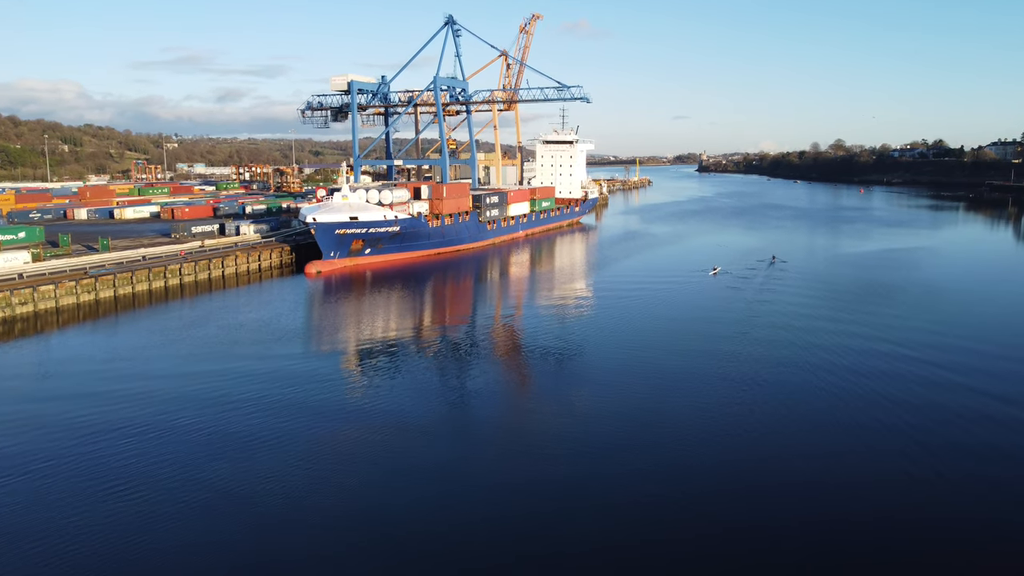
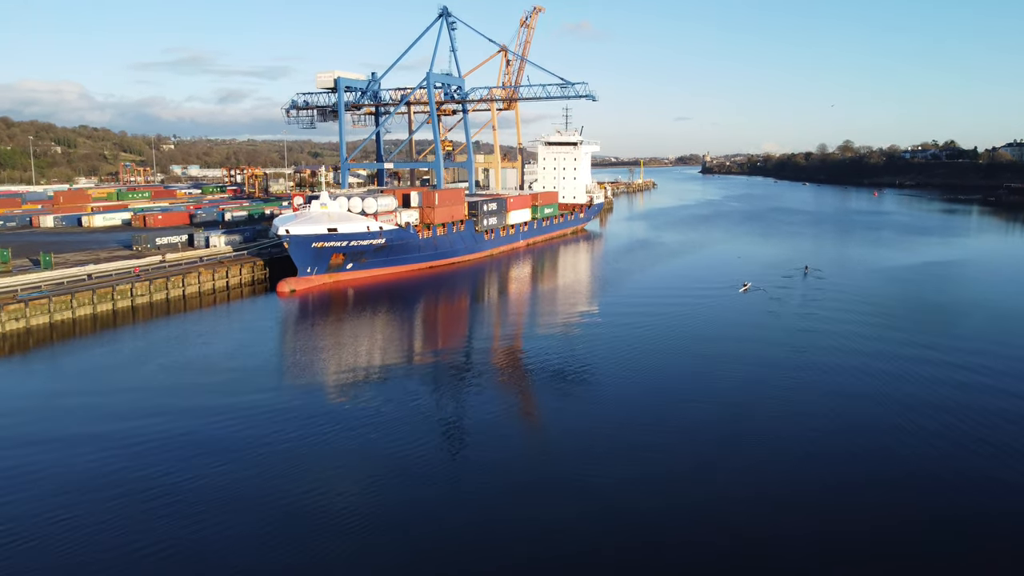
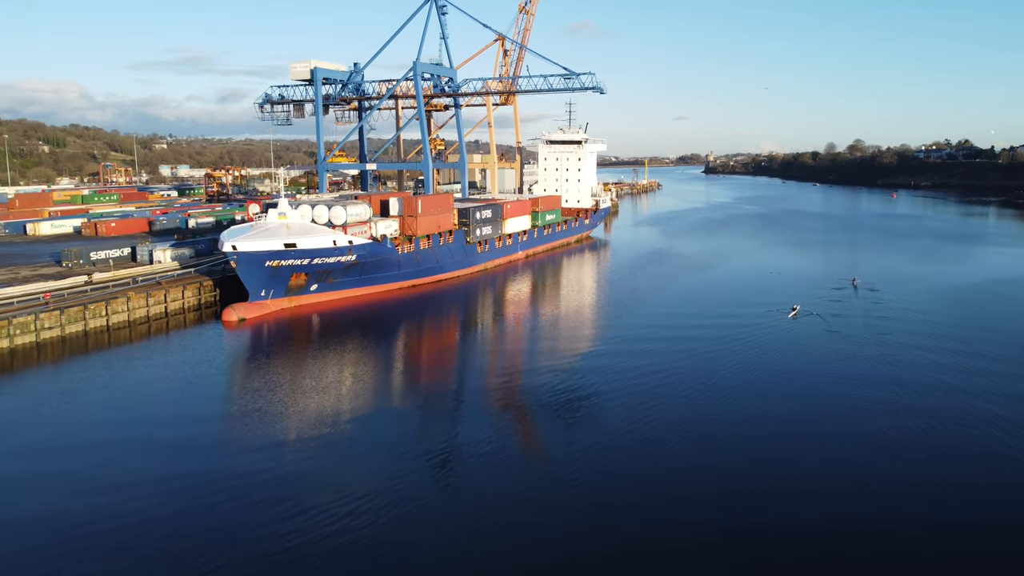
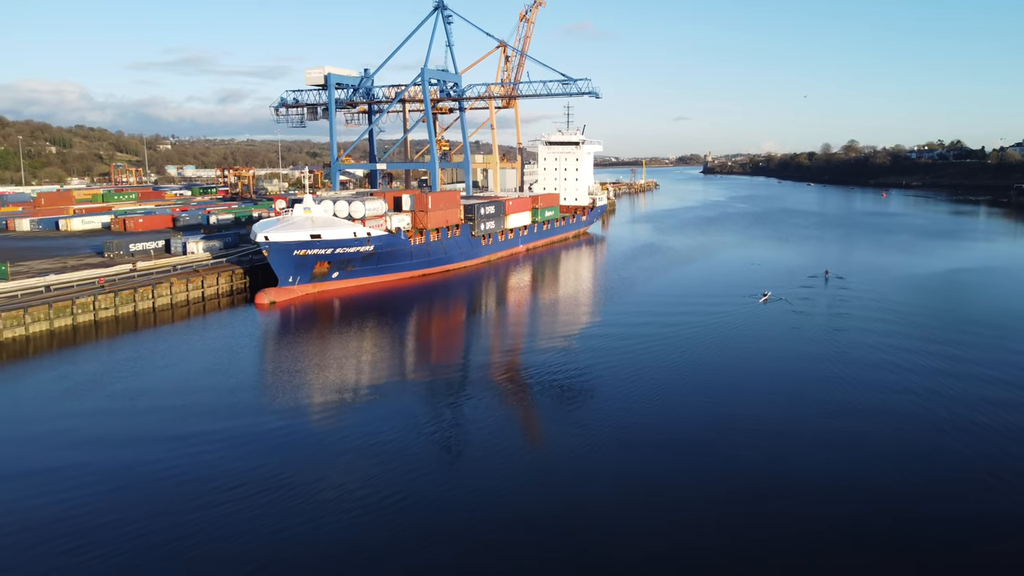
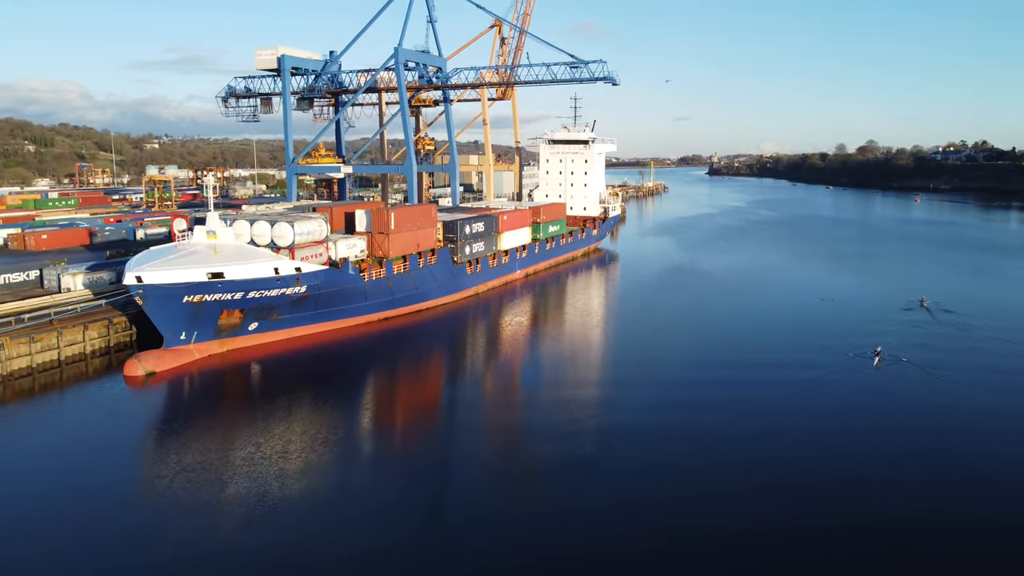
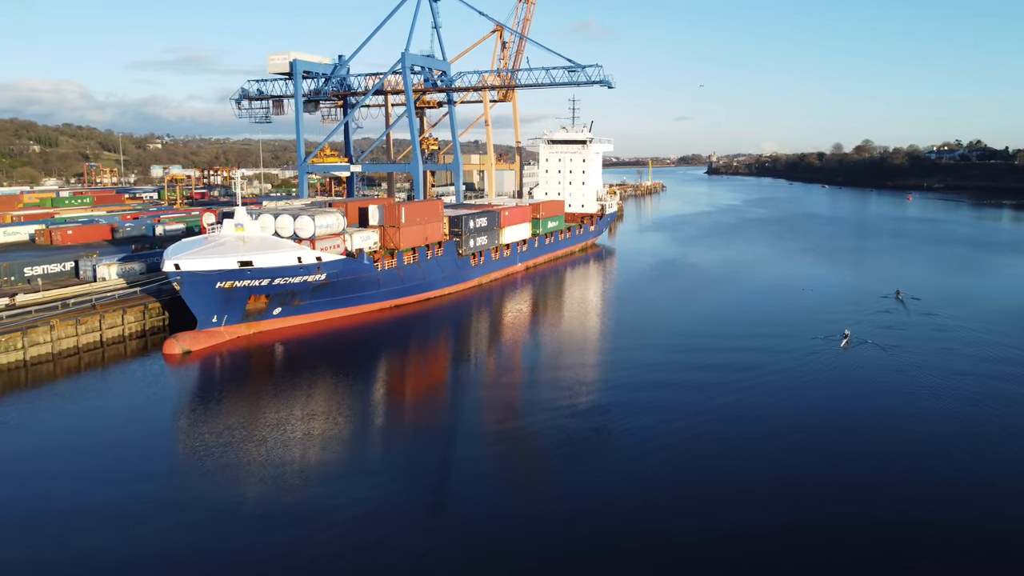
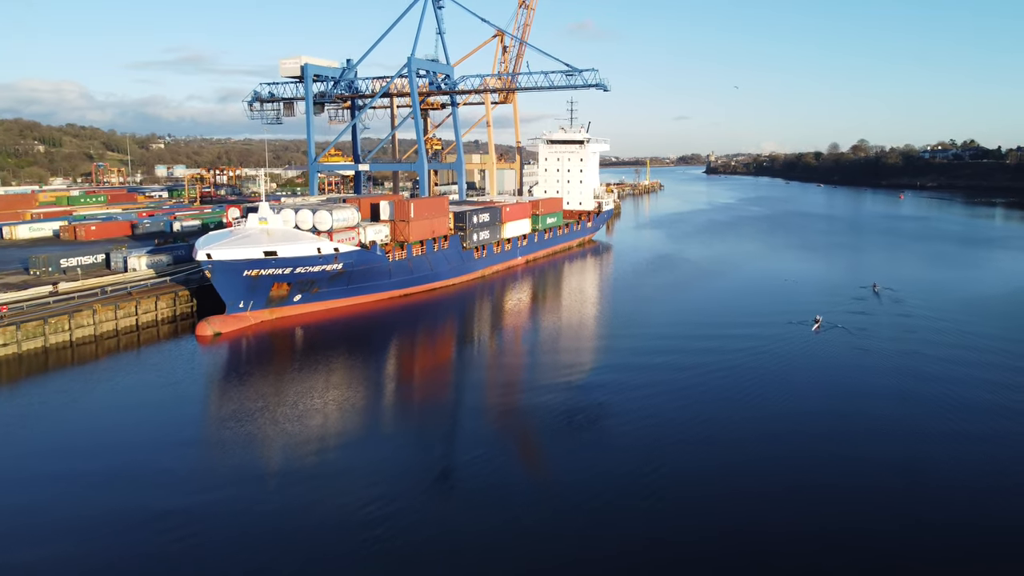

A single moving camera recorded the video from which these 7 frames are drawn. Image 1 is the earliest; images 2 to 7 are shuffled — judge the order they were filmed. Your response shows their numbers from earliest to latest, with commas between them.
2, 4, 3, 7, 6, 5
